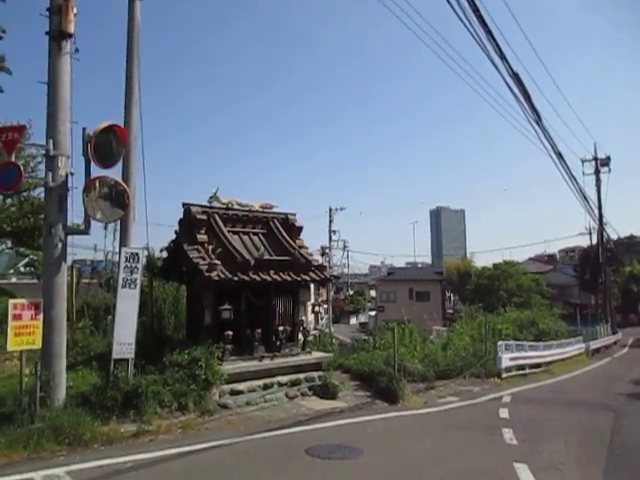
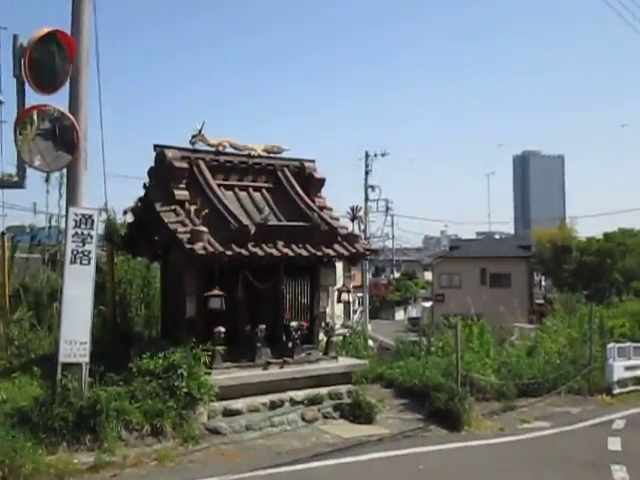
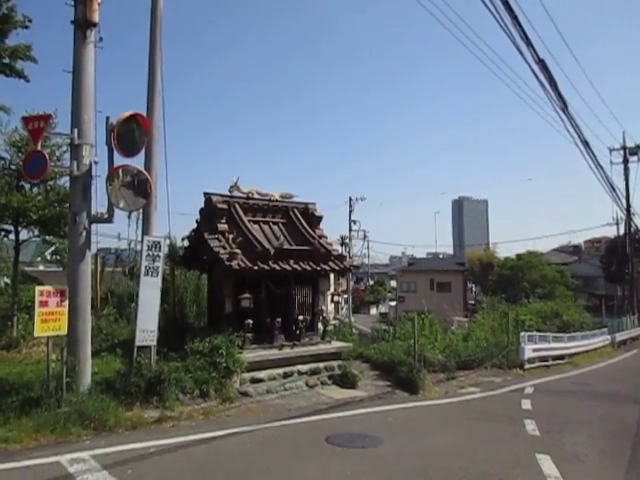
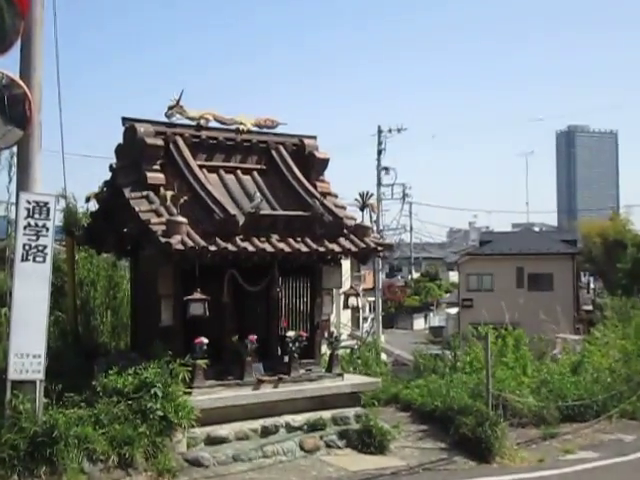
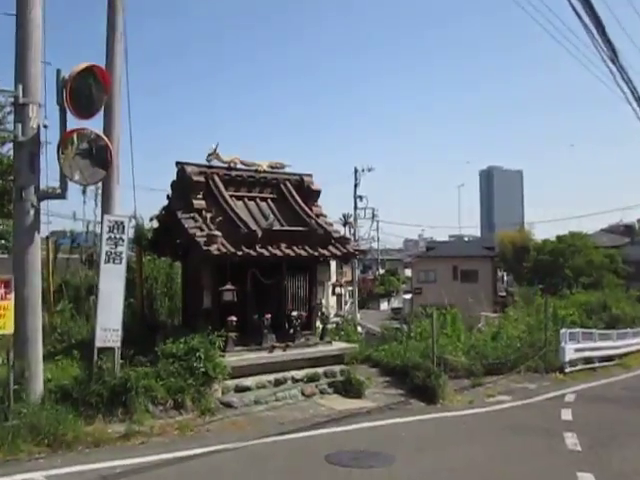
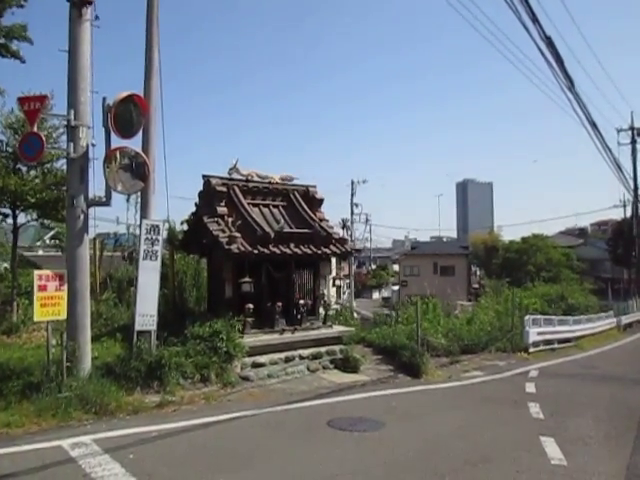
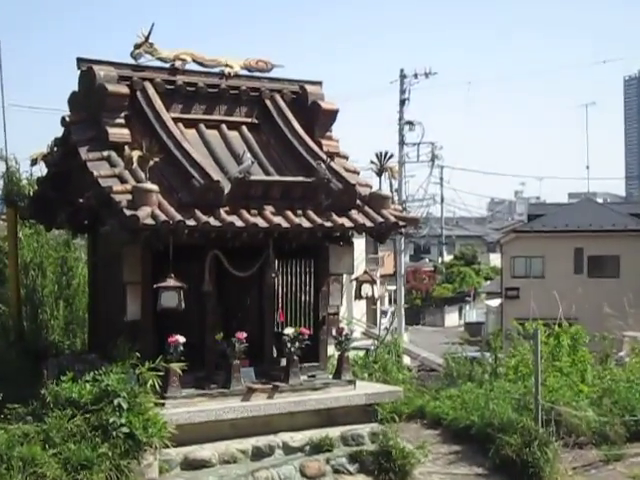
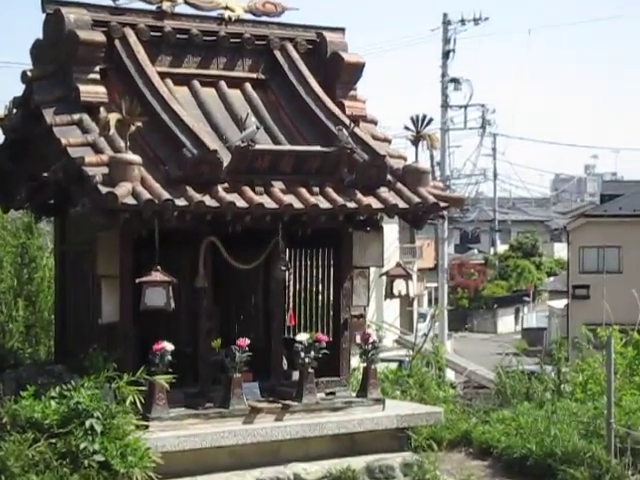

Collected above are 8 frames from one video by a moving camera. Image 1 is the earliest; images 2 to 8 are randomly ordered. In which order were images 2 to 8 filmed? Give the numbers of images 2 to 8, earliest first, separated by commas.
3, 6, 5, 2, 4, 7, 8
